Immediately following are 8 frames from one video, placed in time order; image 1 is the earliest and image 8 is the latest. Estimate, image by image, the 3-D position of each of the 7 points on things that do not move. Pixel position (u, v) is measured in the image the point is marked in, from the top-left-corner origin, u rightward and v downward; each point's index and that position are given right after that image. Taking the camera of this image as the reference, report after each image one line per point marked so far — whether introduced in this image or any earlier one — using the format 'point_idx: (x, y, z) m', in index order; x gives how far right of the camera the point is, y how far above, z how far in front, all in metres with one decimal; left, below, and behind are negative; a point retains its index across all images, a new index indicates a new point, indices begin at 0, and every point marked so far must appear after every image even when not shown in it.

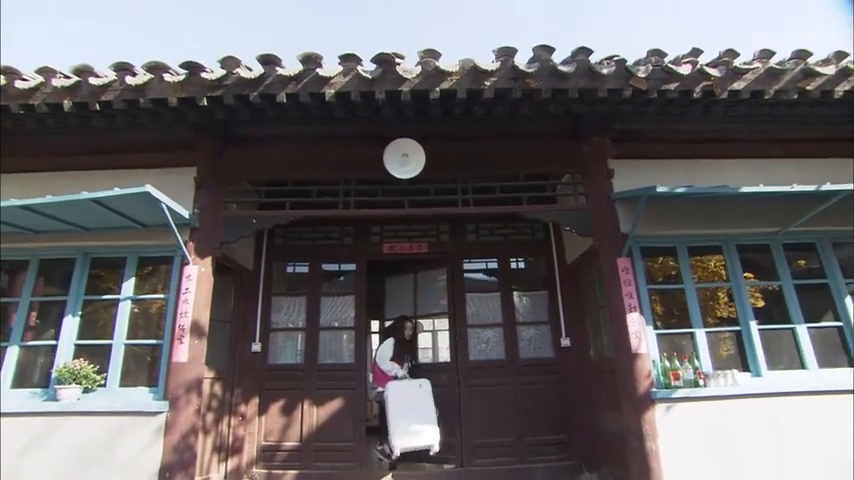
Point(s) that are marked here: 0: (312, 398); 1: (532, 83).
0: (-1.0, -1.4, +4.7) m
1: (+0.7, +1.0, +3.3) m
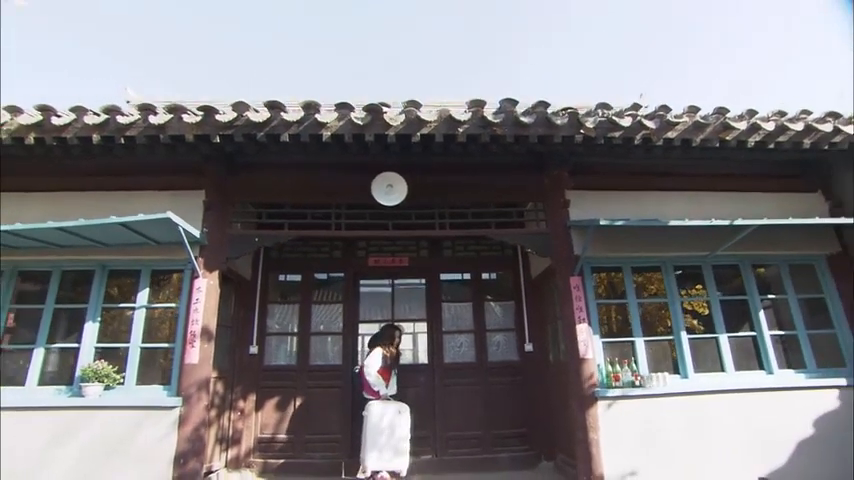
0: (-1.2, -1.5, +5.2) m
1: (+0.5, +0.8, +4.0) m
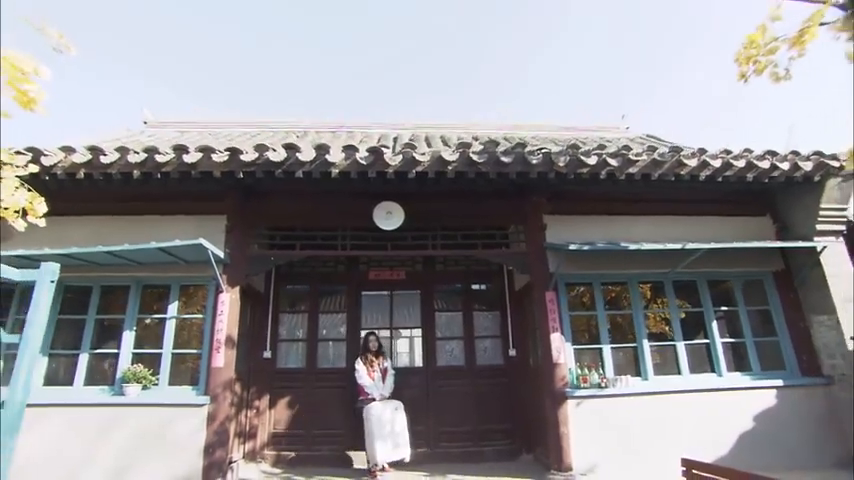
0: (-1.3, -1.7, +5.9) m
1: (+0.5, +0.6, +4.6) m
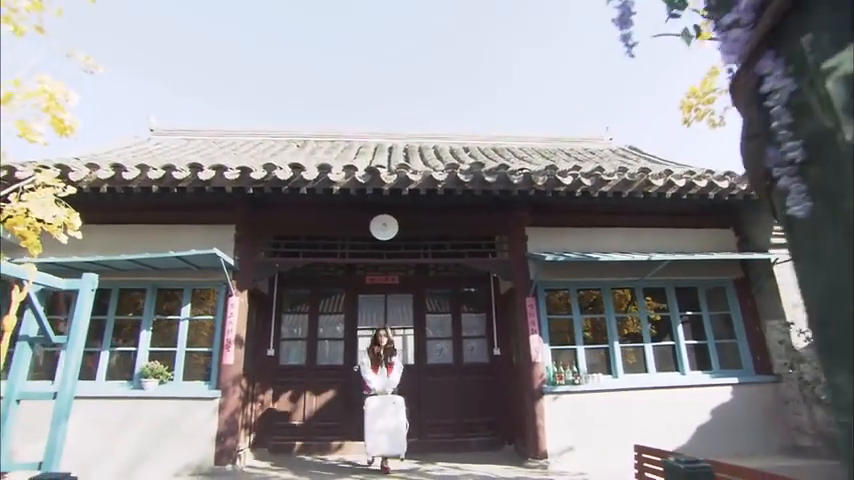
0: (-1.4, -1.8, +6.4) m
1: (+0.4, +0.5, +5.1) m
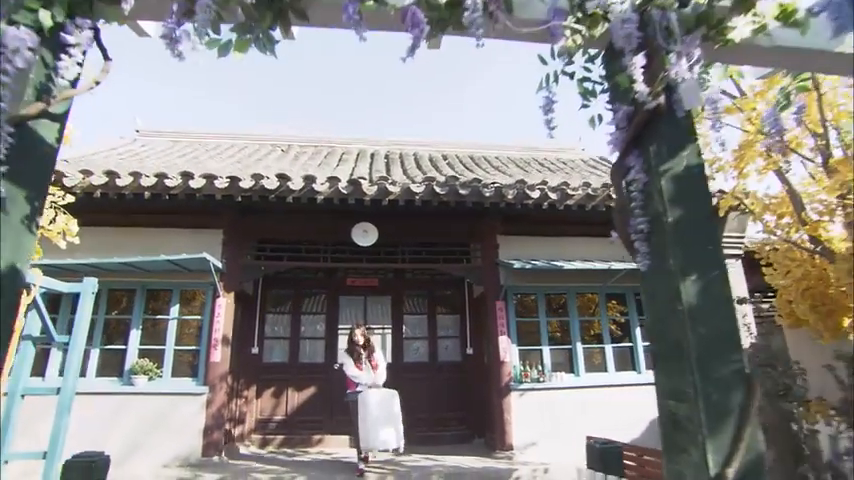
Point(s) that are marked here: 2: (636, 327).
0: (-1.7, -1.9, +6.7) m
1: (+0.2, +0.4, +5.5) m
2: (+2.5, -1.1, +6.3) m
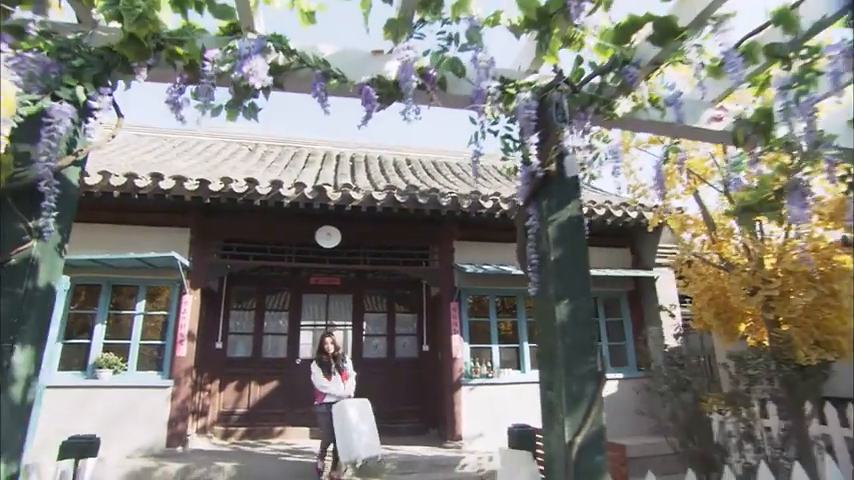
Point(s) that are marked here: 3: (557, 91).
0: (-2.3, -1.9, +7.0) m
1: (-0.3, +0.4, +5.9) m
2: (+2.0, -1.2, +6.9) m
3: (+0.4, +0.5, +1.7) m
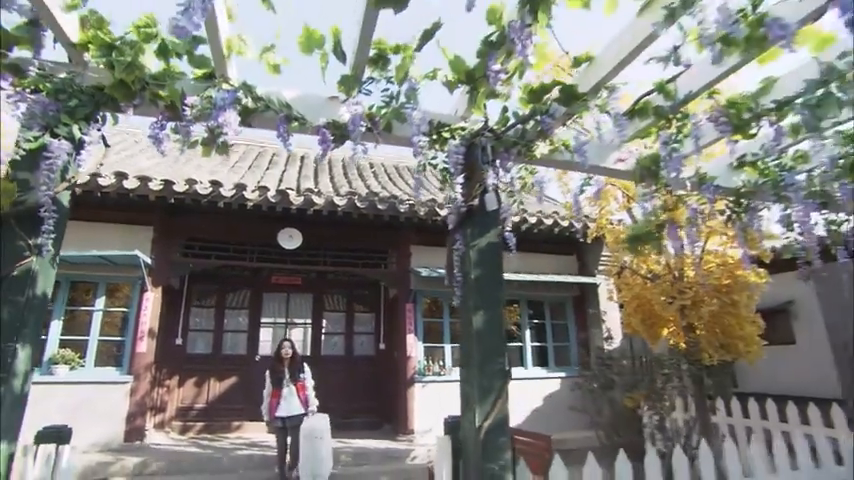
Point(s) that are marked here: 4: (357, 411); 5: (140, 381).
0: (-2.9, -1.9, +7.1) m
1: (-0.8, +0.3, +6.2) m
2: (+1.4, -1.3, +7.3) m
3: (+0.2, +0.4, +2.1) m
4: (-1.0, -2.5, +7.4) m
5: (-3.3, -1.6, +6.0) m
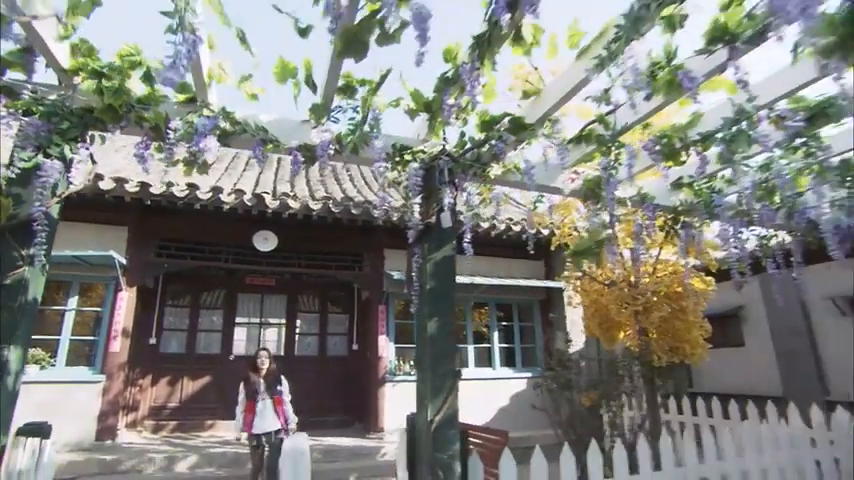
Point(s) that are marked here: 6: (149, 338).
0: (-3.3, -1.9, +7.2) m
1: (-1.1, +0.3, +6.4) m
2: (+1.0, -1.3, +7.6) m
3: (+0.1, +0.4, +2.3) m
4: (-1.4, -2.5, +7.6) m
5: (-3.6, -1.6, +6.0) m
6: (-3.8, -1.3, +7.1) m
